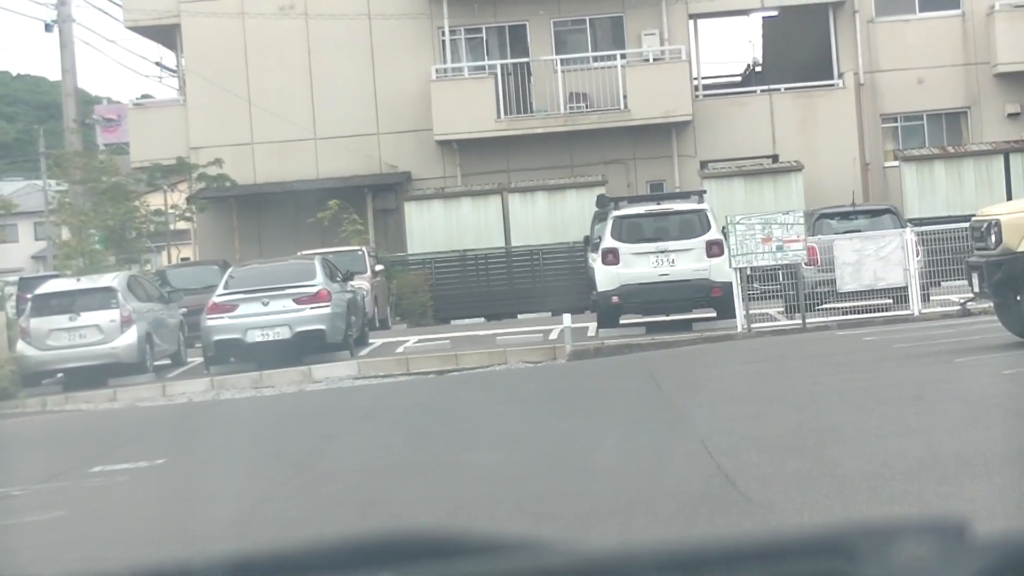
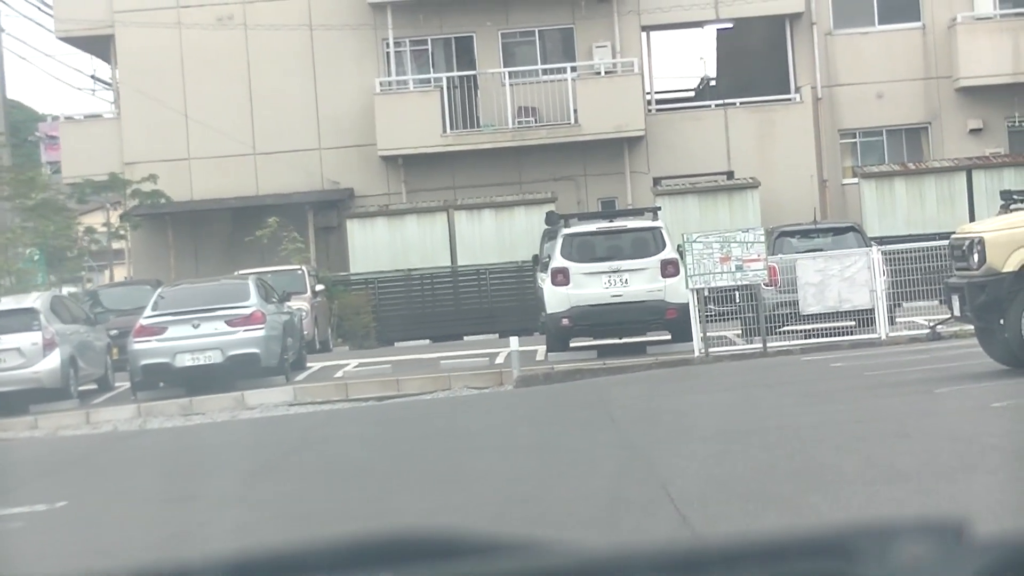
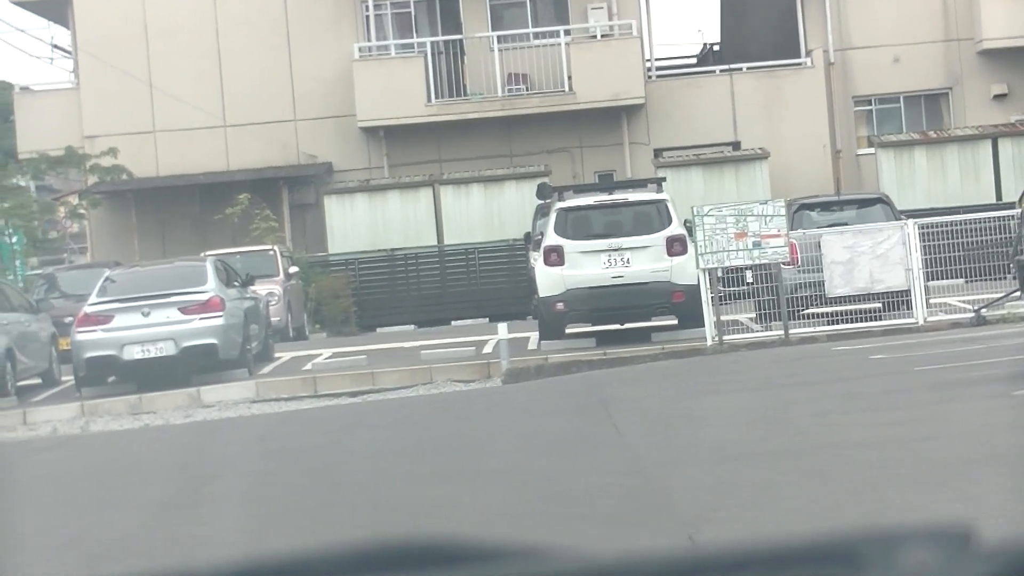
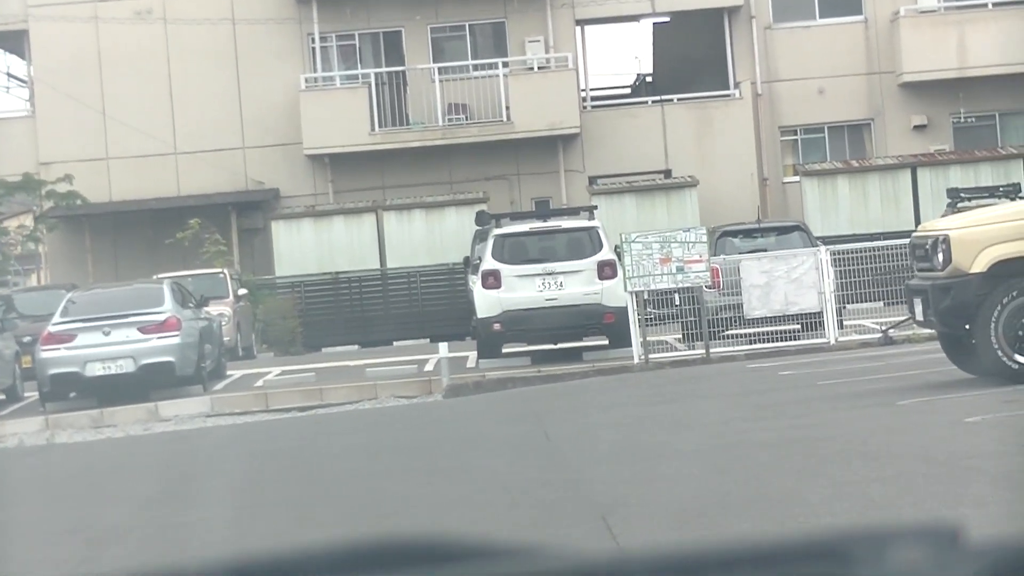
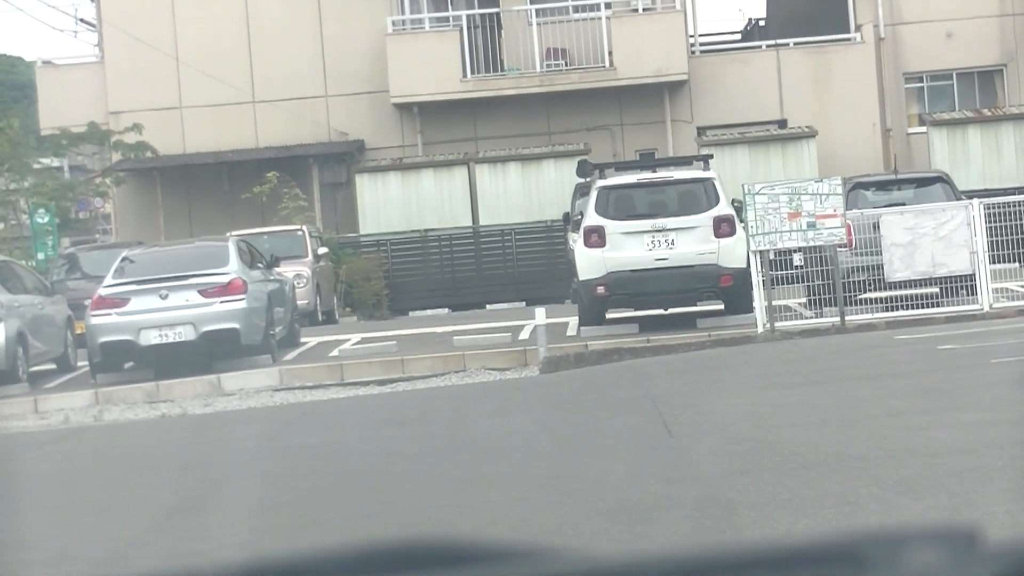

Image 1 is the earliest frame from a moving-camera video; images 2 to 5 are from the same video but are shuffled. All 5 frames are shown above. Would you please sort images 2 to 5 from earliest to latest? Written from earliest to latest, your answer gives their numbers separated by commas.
2, 4, 3, 5
